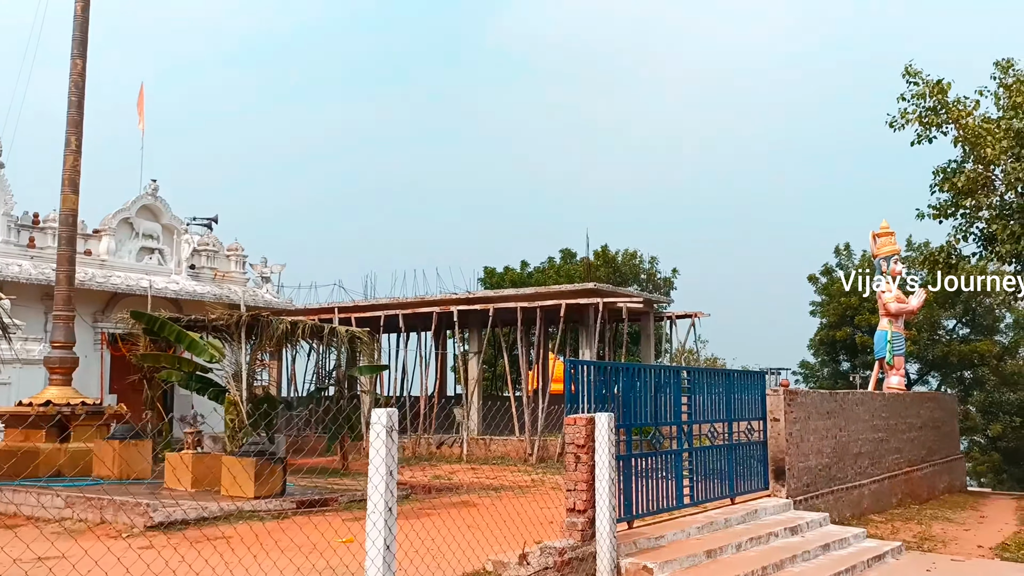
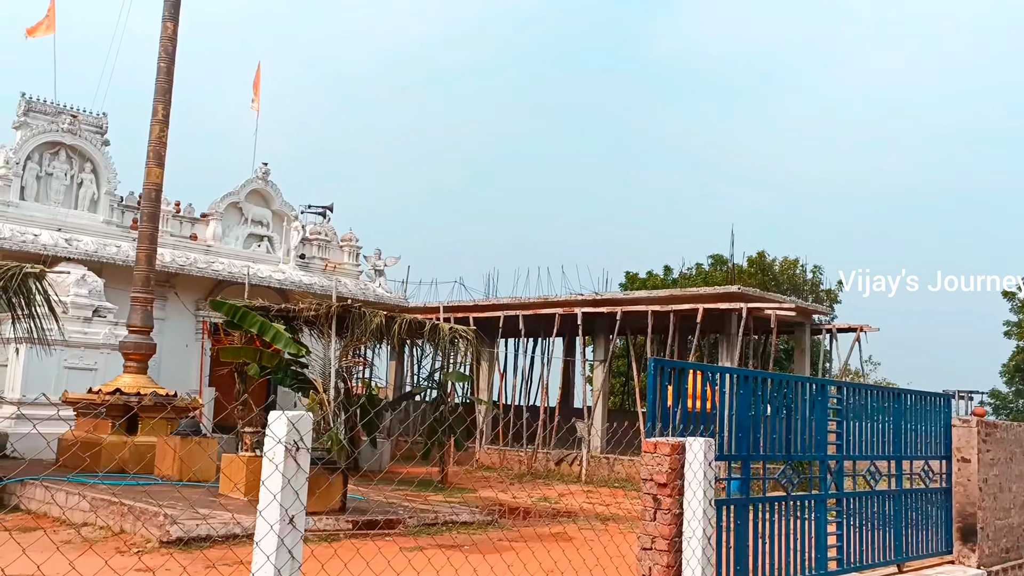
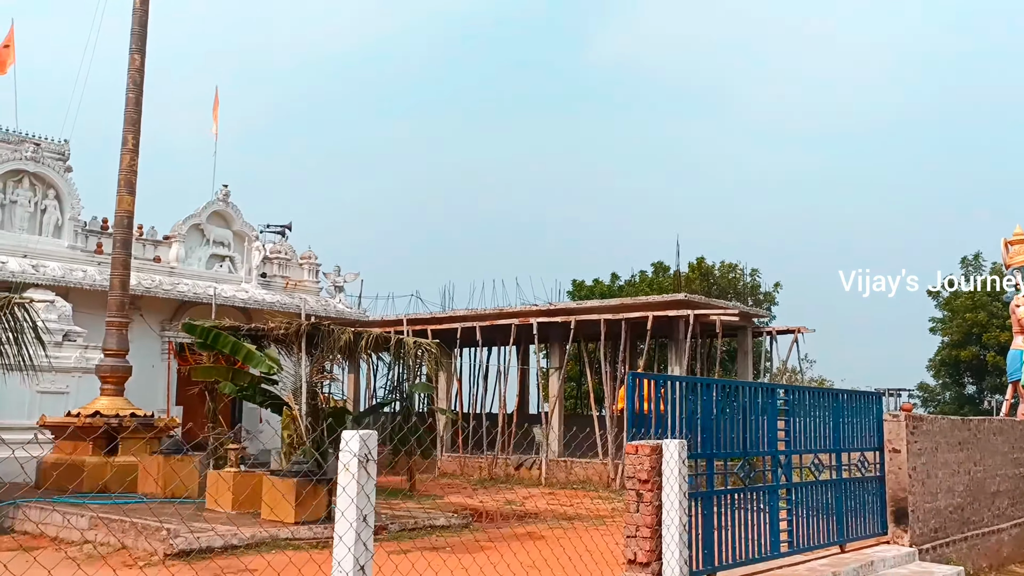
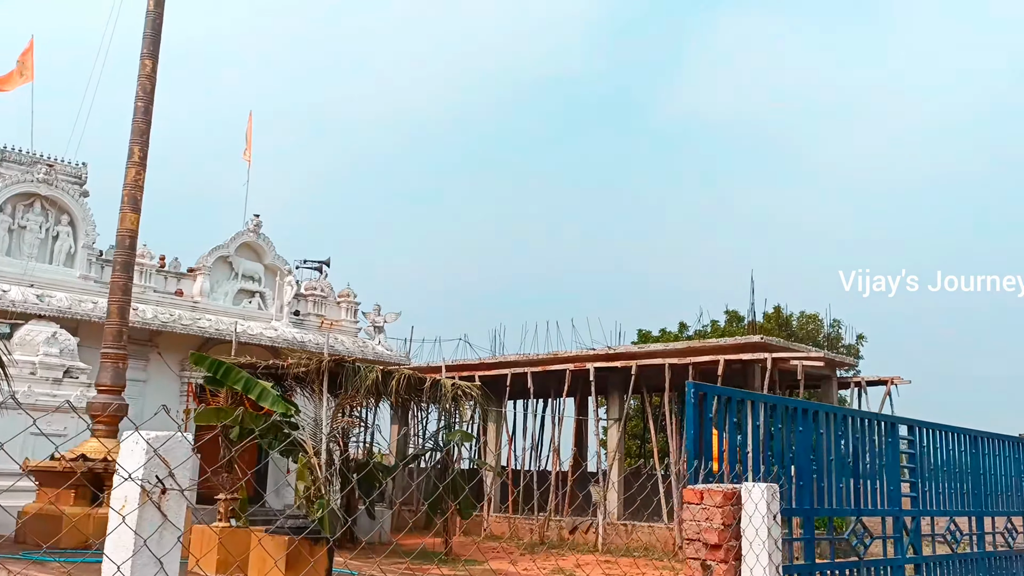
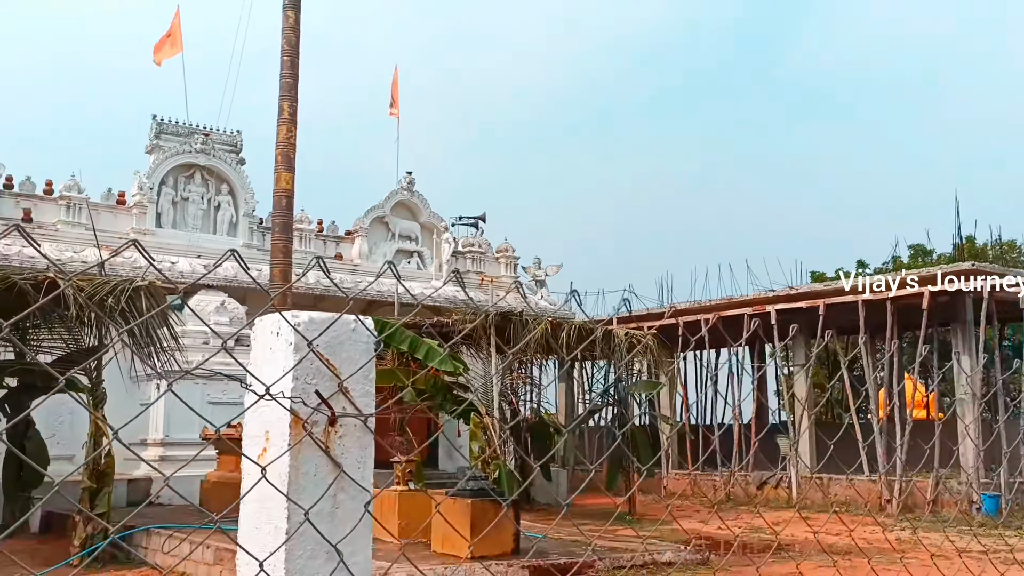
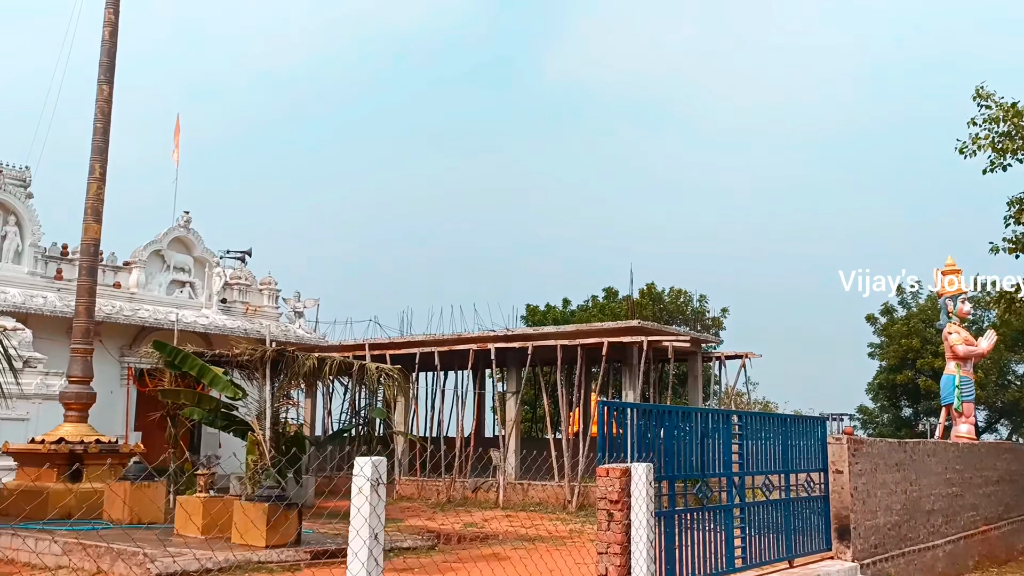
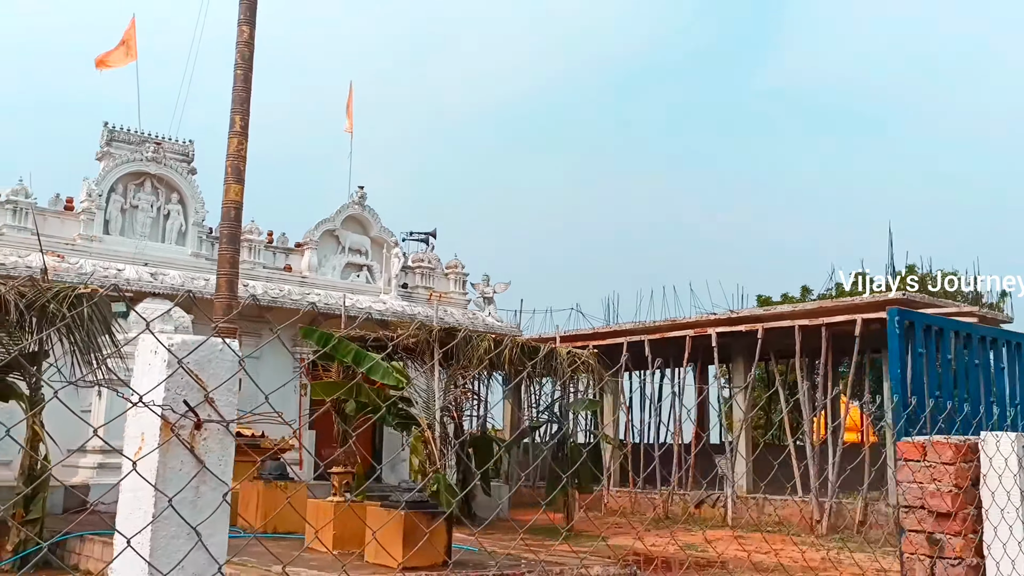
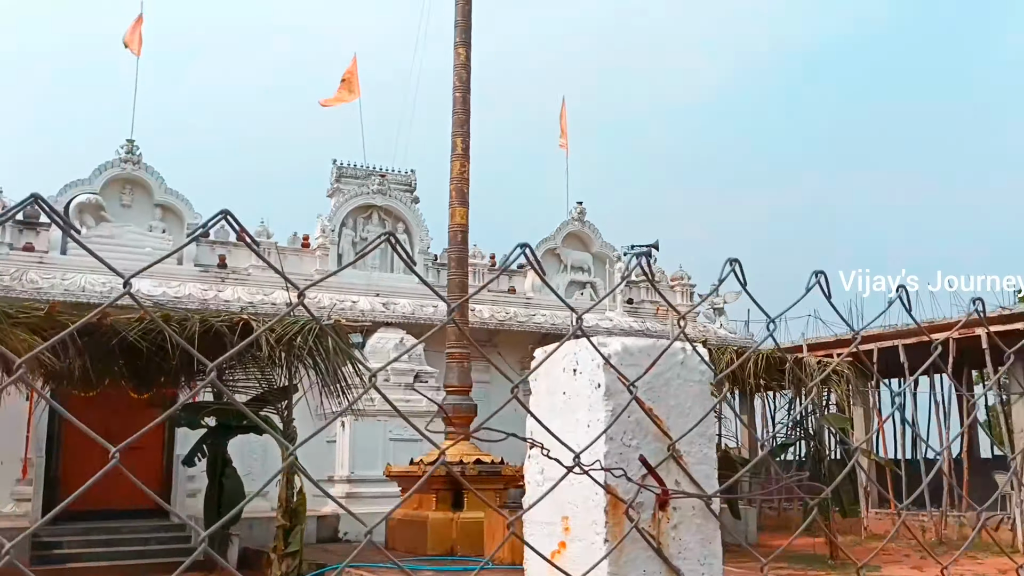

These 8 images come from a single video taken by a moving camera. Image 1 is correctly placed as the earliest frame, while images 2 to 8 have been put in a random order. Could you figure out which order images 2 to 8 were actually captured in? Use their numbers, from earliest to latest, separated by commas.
6, 3, 2, 4, 7, 5, 8
